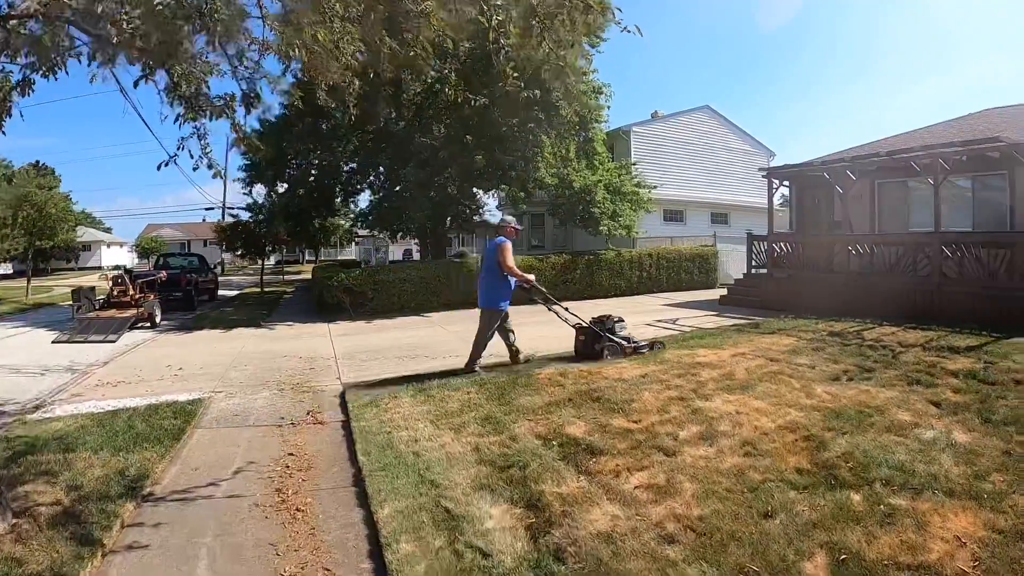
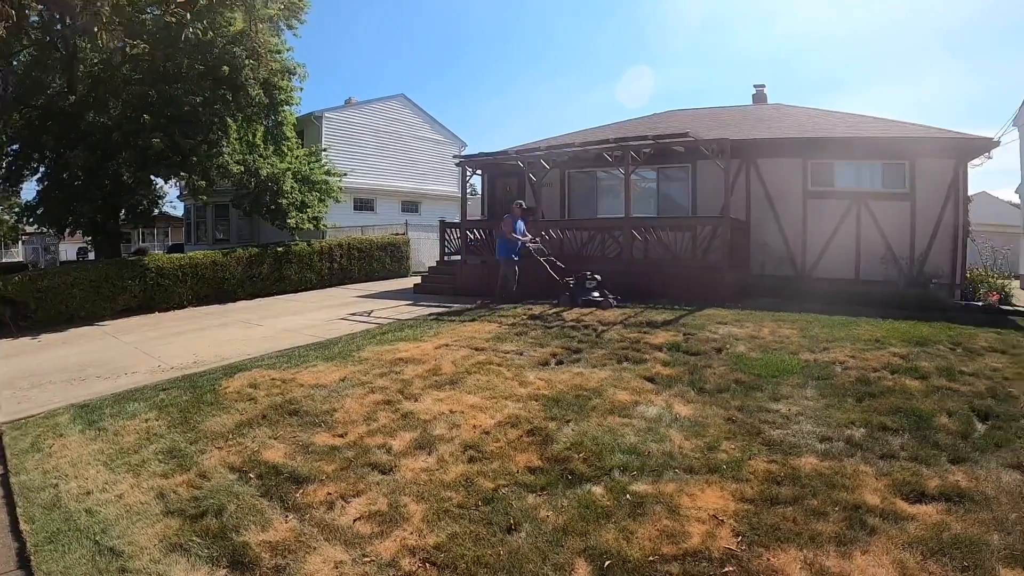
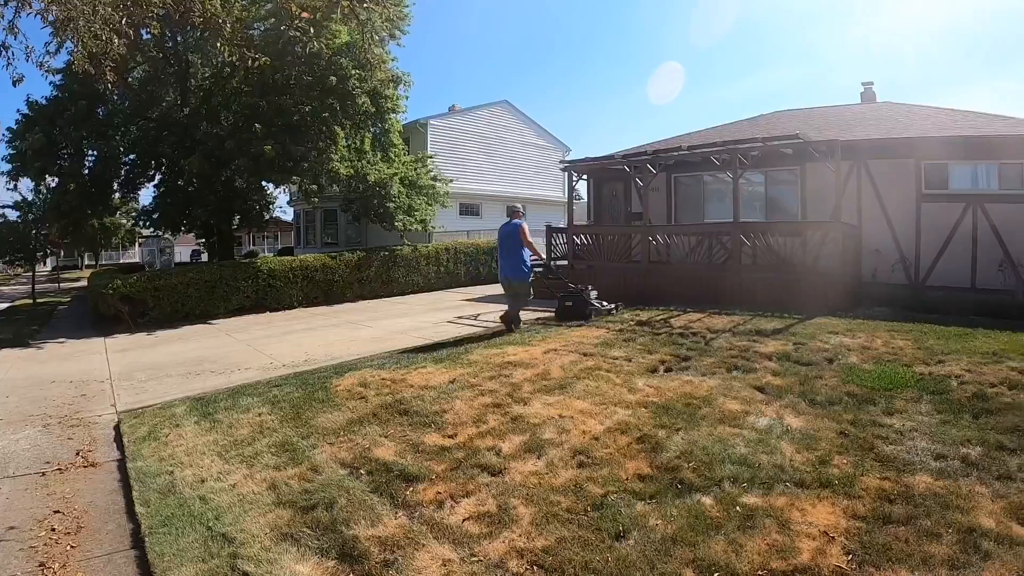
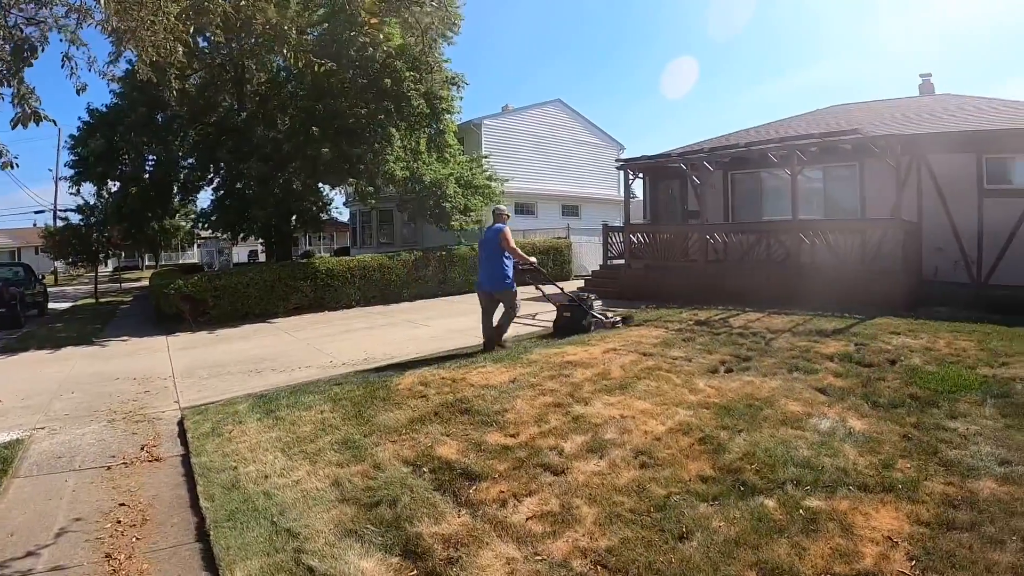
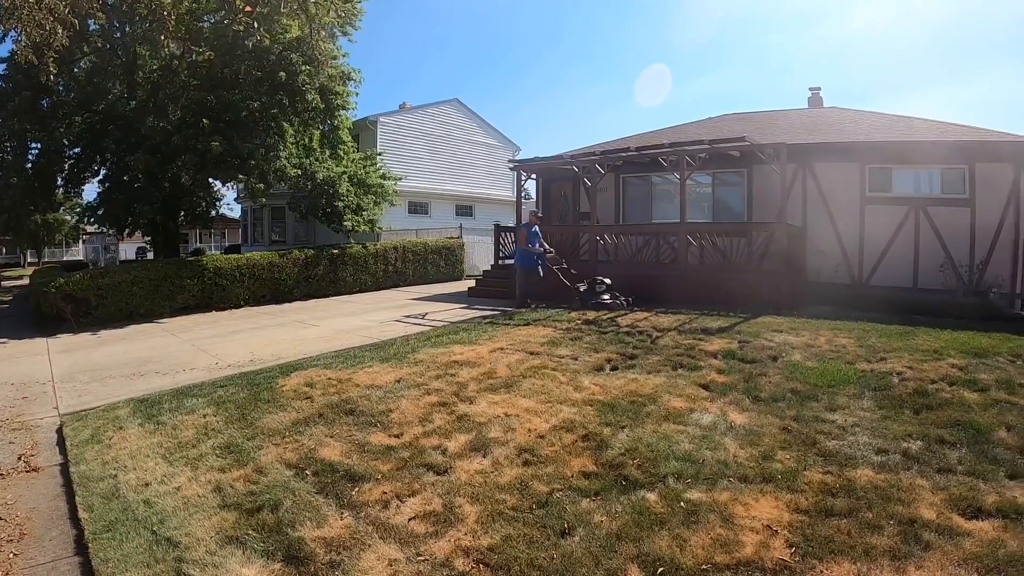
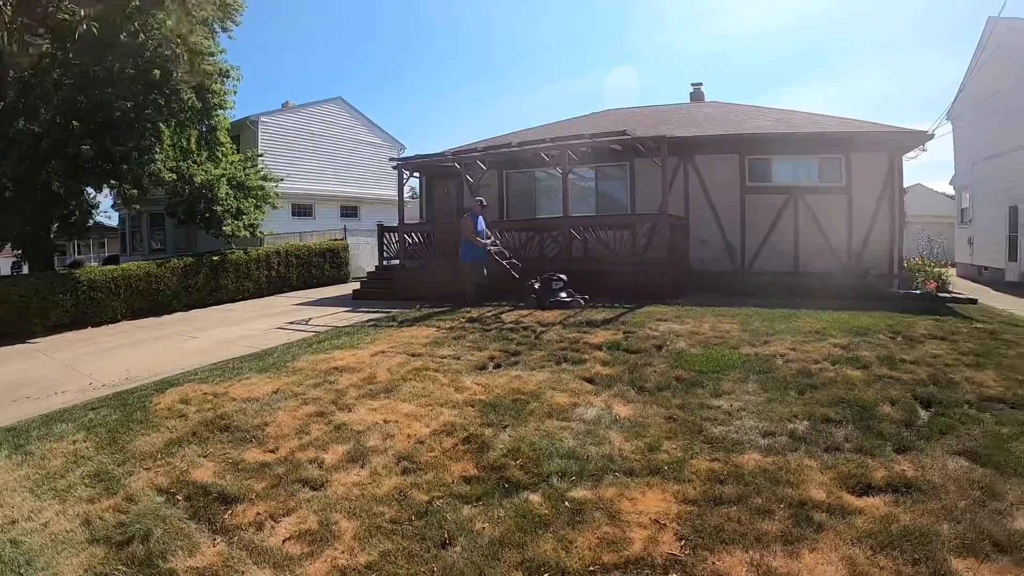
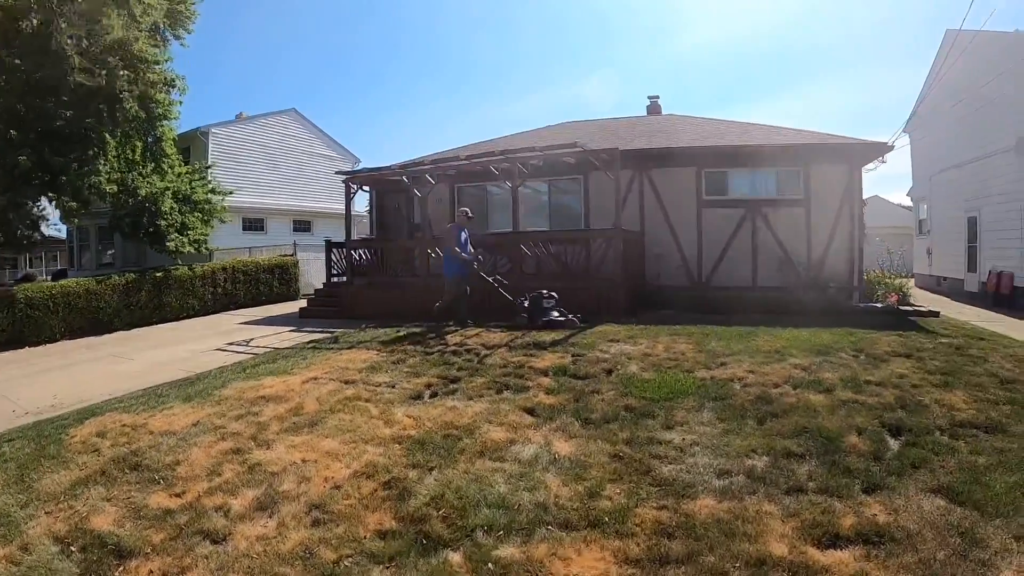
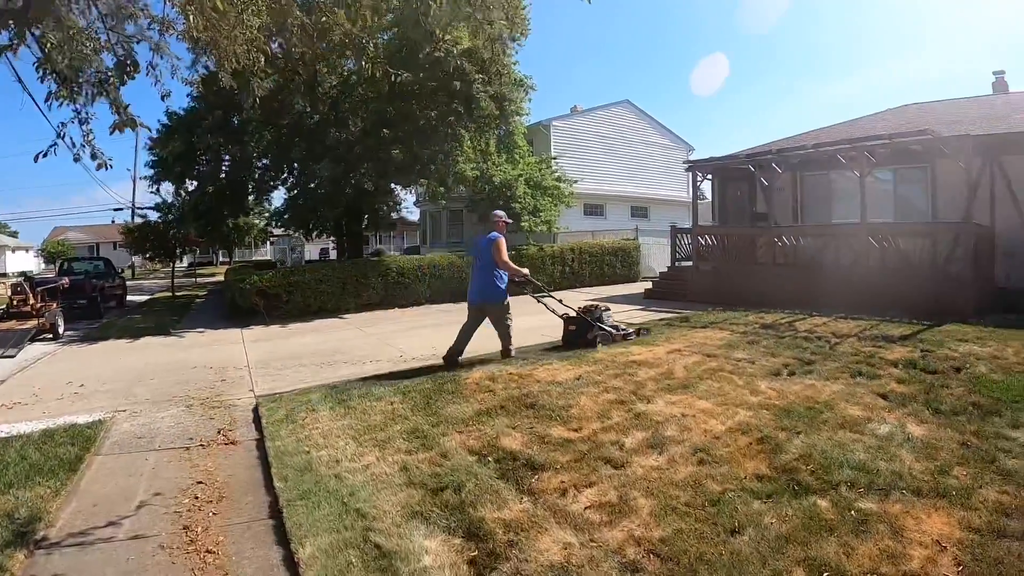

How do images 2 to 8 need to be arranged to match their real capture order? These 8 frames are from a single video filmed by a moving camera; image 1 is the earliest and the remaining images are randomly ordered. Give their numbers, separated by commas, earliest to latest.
8, 4, 3, 5, 2, 6, 7
